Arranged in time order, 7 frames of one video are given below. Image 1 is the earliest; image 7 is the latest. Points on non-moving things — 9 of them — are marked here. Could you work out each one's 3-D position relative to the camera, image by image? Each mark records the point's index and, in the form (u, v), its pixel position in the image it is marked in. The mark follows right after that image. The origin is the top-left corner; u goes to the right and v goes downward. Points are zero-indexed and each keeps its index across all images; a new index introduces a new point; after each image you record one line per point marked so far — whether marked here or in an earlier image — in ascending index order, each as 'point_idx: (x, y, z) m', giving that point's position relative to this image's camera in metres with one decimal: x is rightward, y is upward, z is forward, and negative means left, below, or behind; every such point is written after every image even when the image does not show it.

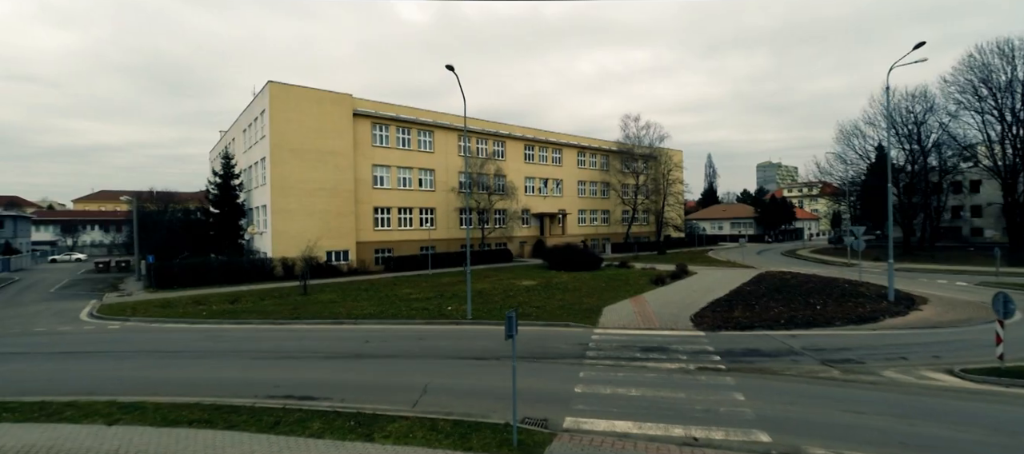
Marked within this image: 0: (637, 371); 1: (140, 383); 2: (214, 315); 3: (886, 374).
0: (+2.3, -2.7, +8.9) m
1: (-7.0, -2.9, +9.0) m
2: (-9.6, -2.9, +15.4) m
3: (+6.9, -2.7, +8.8) m
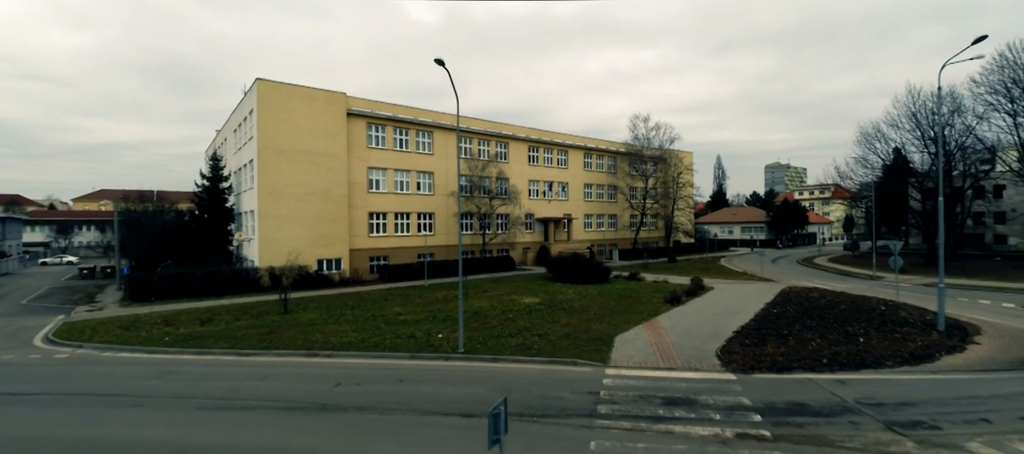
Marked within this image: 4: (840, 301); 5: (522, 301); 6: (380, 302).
0: (+2.2, -3.2, +7.1) m
1: (-7.1, -3.4, +7.3) m
2: (-9.7, -3.3, +13.8) m
3: (+6.8, -3.3, +7.0) m
4: (+12.7, -2.9, +18.3) m
5: (+0.4, -2.9, +18.4) m
6: (-5.4, -3.1, +19.3) m
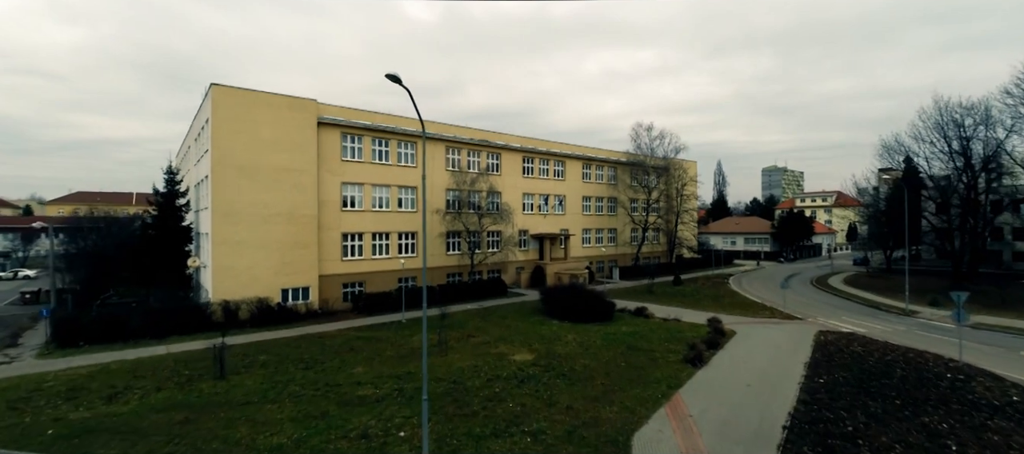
0: (+2.0, -4.6, +4.1) m
1: (-7.3, -4.7, +4.2) m
2: (-10.0, -4.6, +10.6) m
3: (+6.6, -4.7, +4.0) m
4: (+12.3, -4.3, +15.4) m
5: (0.0, -4.2, +15.4) m
6: (-5.8, -4.4, +16.2) m
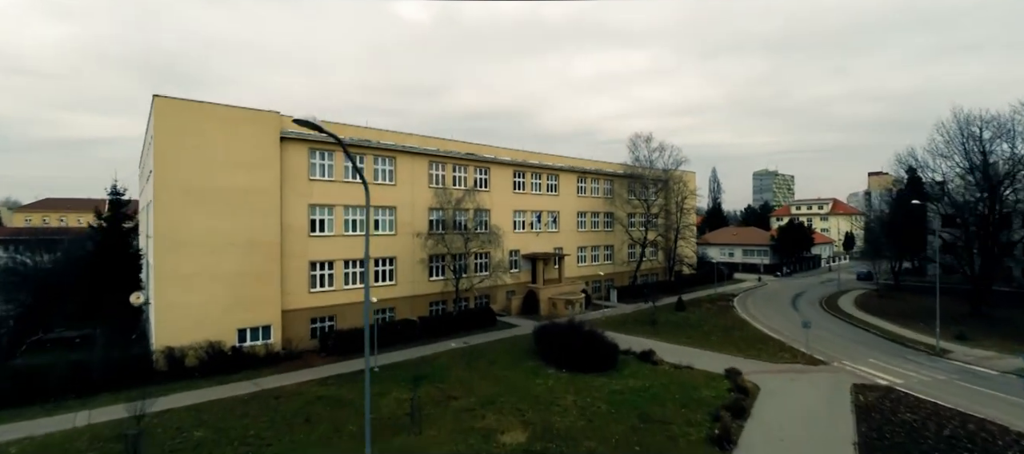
0: (+1.9, -5.9, +1.4) m
1: (-7.4, -6.1, +1.3) m
2: (-10.2, -5.9, +7.6) m
3: (+6.5, -6.0, +1.4) m
4: (+12.0, -5.7, +12.9) m
5: (-0.3, -5.6, +12.6) m
6: (-6.1, -5.7, +13.3) m
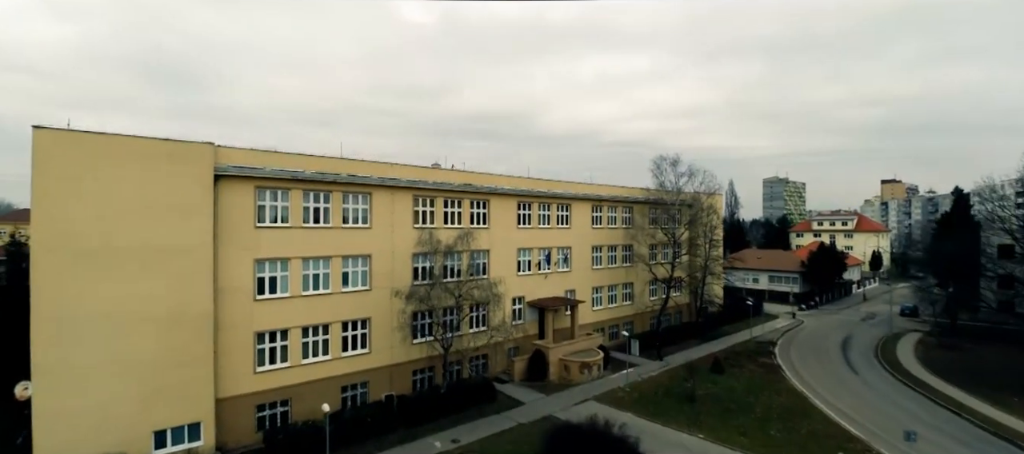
0: (+1.9, -8.3, -3.9) m
1: (-7.5, -8.3, -3.9) m
2: (-10.2, -8.2, +2.4) m
3: (+6.5, -8.4, -3.9) m
4: (+12.0, -8.1, +7.5) m
5: (-0.3, -7.9, +7.4) m
6: (-6.0, -8.0, +8.1) m
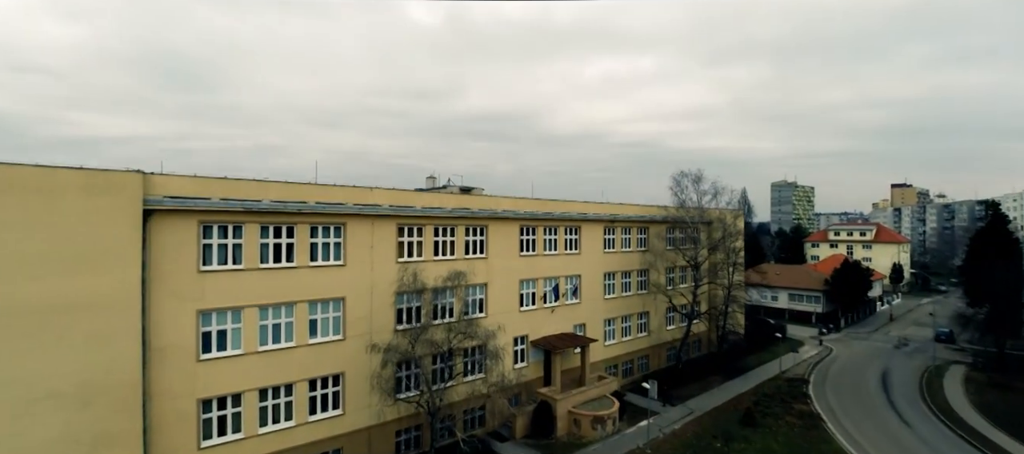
0: (+1.7, -9.7, -7.3) m
1: (-7.6, -9.7, -7.3) m
2: (-10.3, -9.6, -0.9) m
3: (+6.3, -9.8, -7.3) m
4: (+12.0, -9.6, +4.1) m
5: (-0.3, -9.3, +4.0) m
6: (-6.1, -9.4, +4.7) m
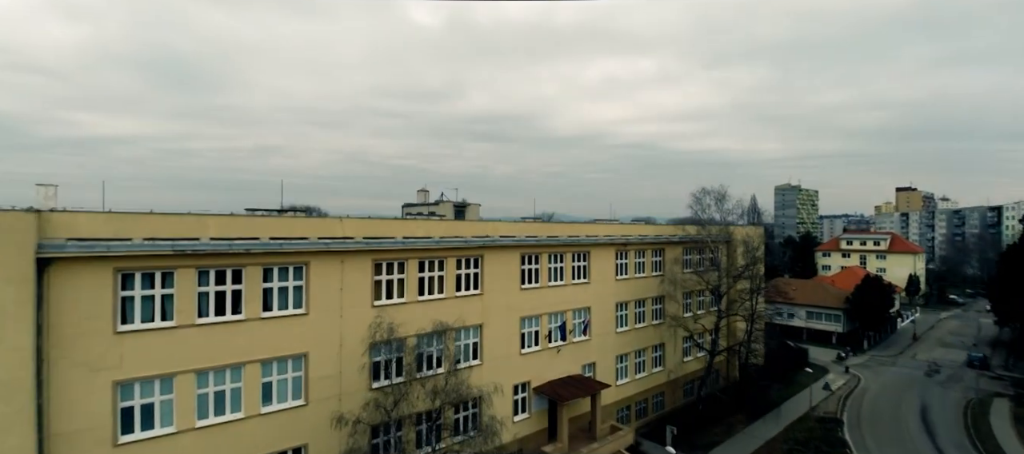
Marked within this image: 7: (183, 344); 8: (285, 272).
0: (+1.7, -10.9, -10.4) m
1: (-7.6, -10.9, -10.4) m
2: (-10.3, -10.7, -4.0) m
3: (+6.3, -11.0, -10.4) m
4: (+12.0, -10.8, +1.0) m
5: (-0.3, -10.5, +0.8) m
6: (-6.1, -10.6, +1.6) m
7: (-8.6, -3.1, +12.6) m
8: (-6.7, -1.3, +14.2) m
